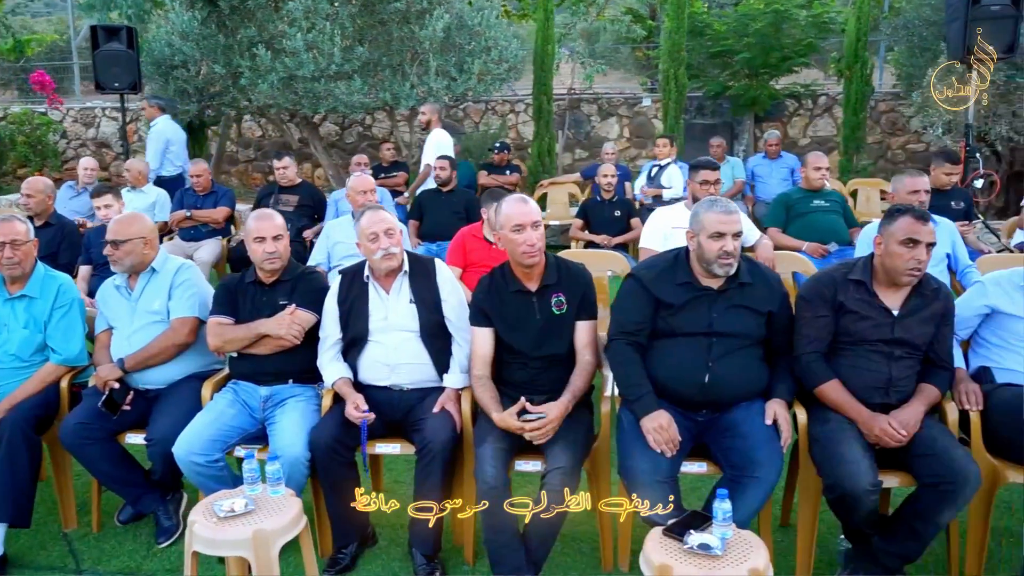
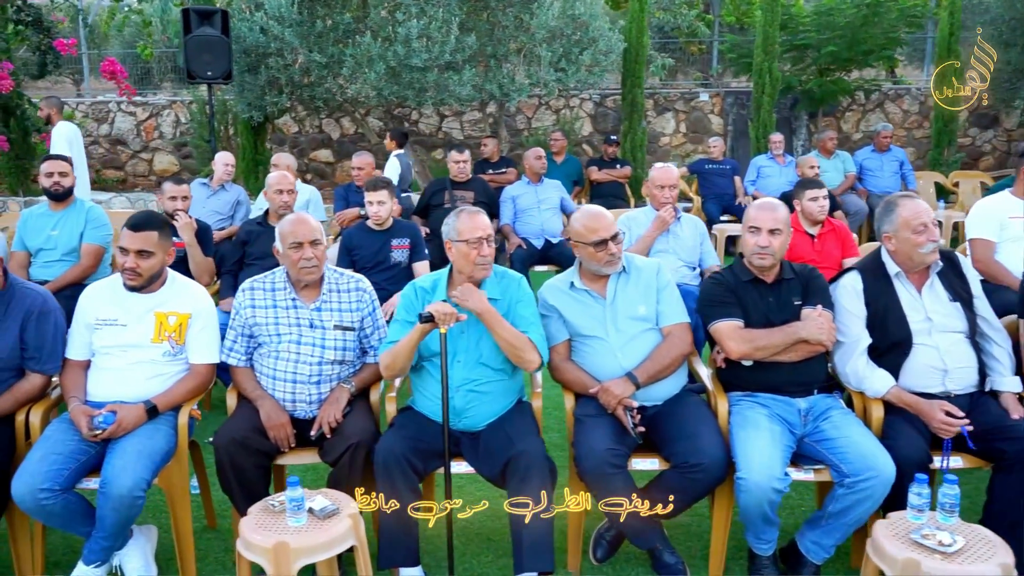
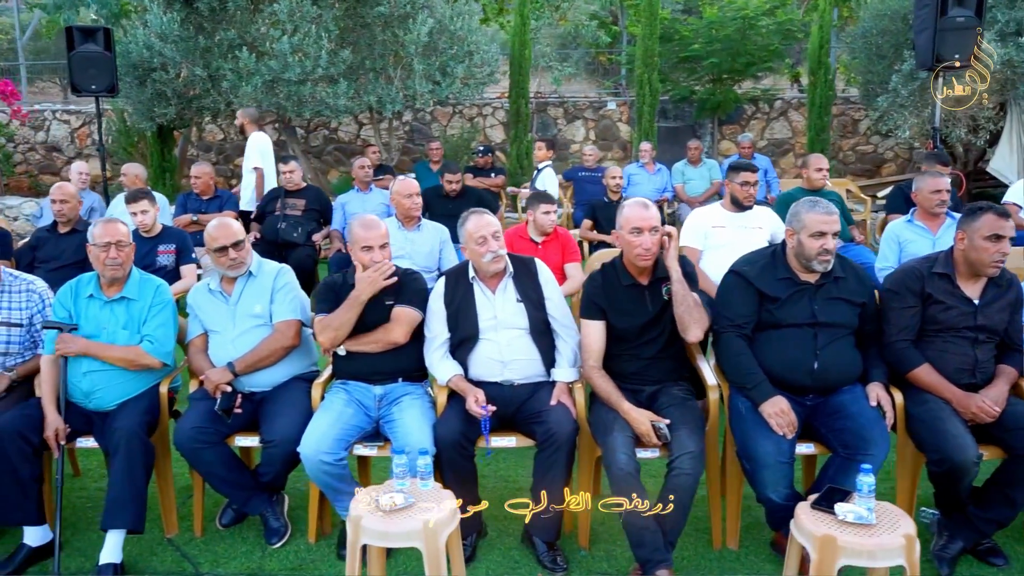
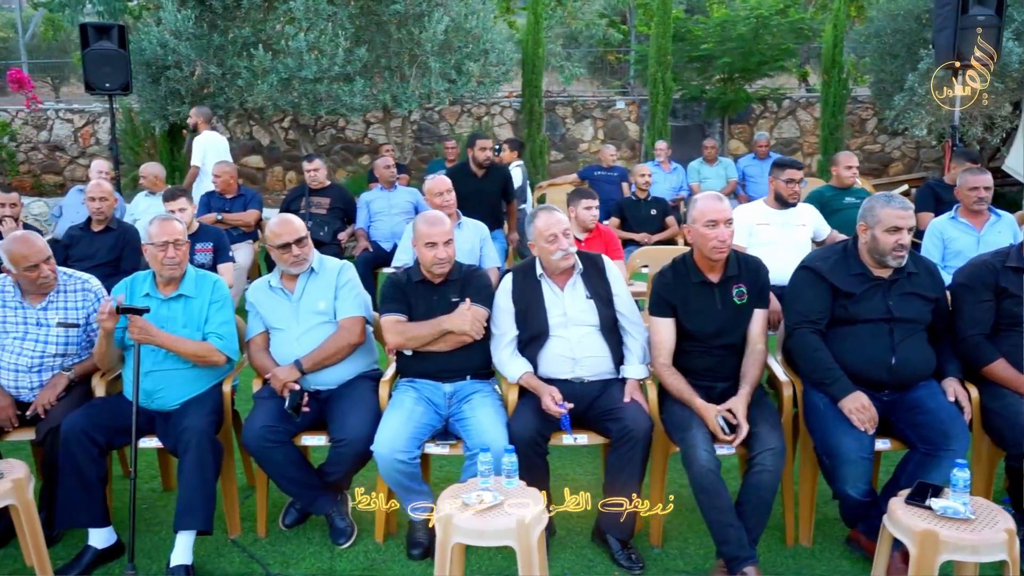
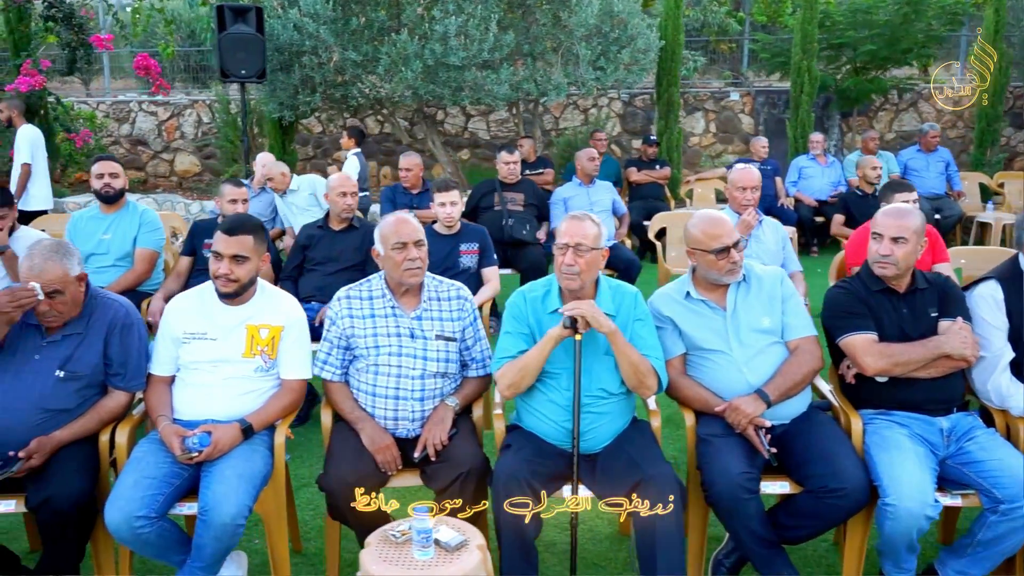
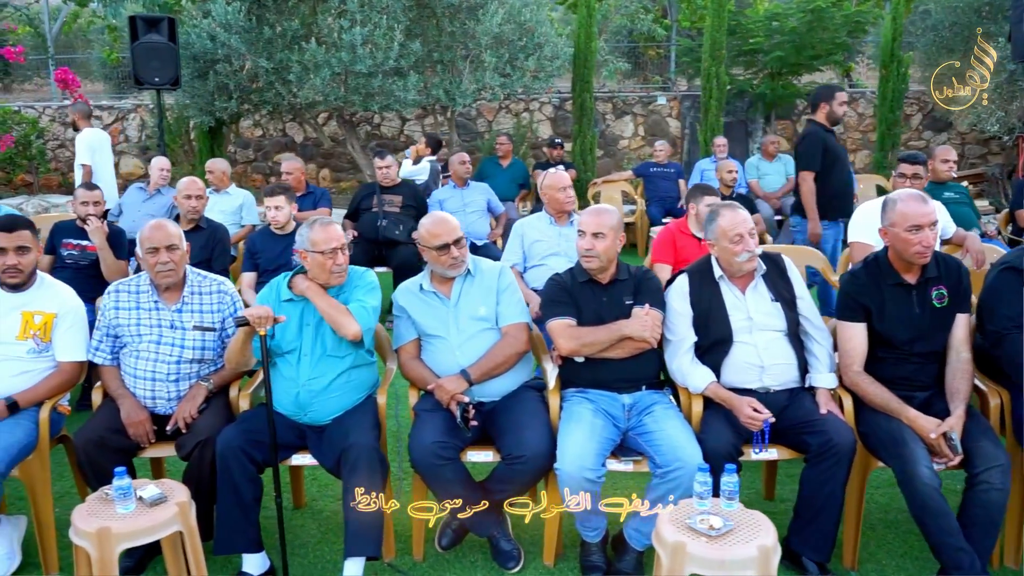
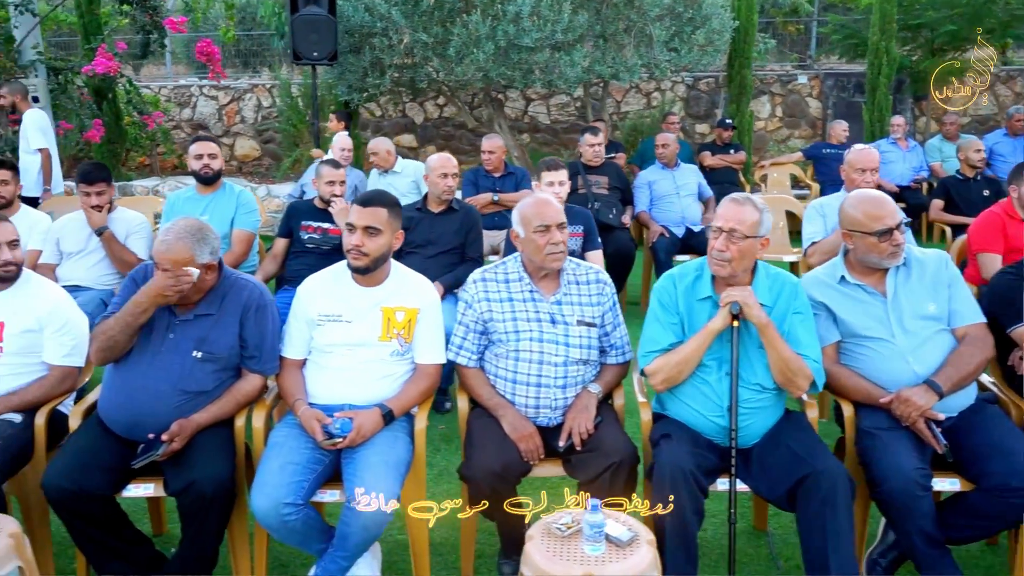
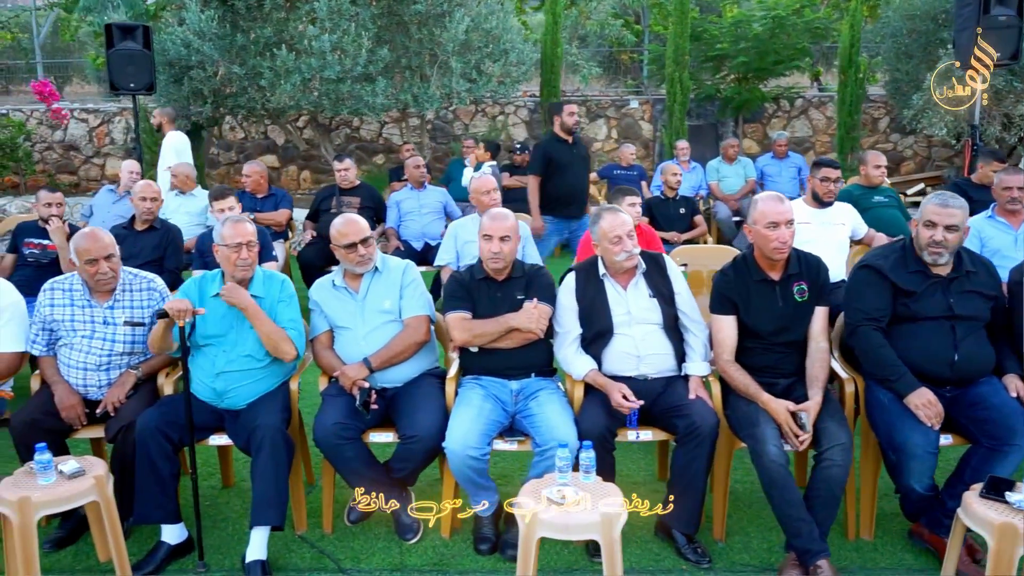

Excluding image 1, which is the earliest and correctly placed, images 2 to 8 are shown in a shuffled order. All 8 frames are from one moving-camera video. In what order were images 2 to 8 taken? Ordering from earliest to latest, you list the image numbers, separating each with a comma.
3, 4, 8, 6, 2, 5, 7
